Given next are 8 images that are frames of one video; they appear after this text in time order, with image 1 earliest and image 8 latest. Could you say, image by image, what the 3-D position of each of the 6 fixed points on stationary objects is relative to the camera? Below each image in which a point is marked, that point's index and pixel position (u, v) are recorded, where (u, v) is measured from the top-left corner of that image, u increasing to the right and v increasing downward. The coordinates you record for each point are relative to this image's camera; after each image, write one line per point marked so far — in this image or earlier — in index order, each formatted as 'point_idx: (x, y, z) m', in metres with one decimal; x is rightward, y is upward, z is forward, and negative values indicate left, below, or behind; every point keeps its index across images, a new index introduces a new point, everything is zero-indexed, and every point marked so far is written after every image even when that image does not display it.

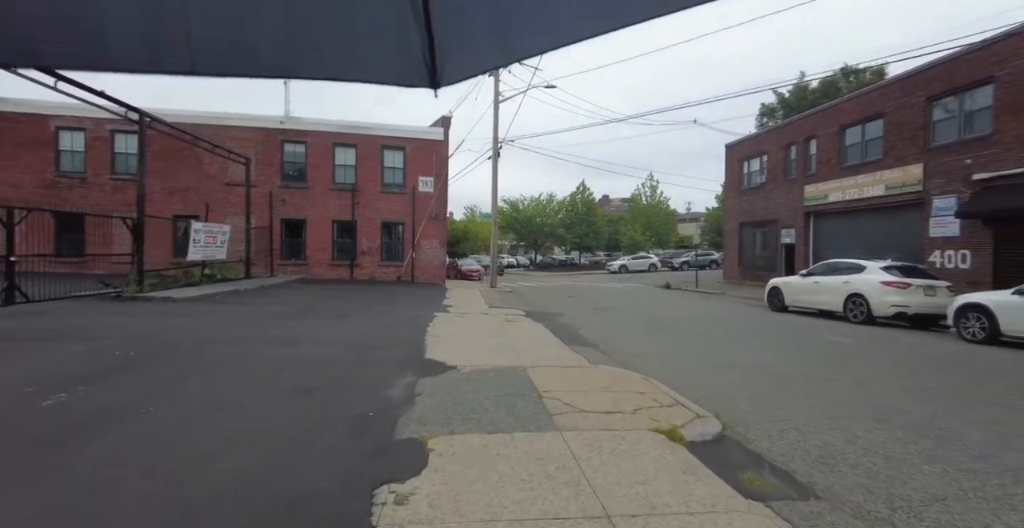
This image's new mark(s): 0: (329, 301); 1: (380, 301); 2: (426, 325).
0: (-6.0, -1.3, +15.5) m
1: (-4.5, -1.3, +16.3) m
2: (-2.0, -1.4, +11.0) m
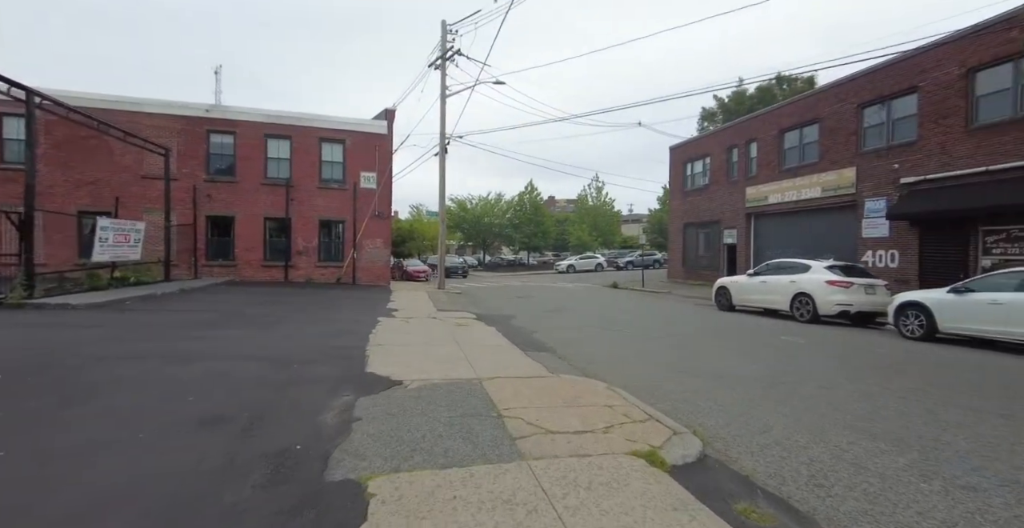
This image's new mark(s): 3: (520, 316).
0: (-7.5, -1.3, +14.0) m
1: (-6.2, -1.3, +15.1) m
2: (-3.0, -1.5, +10.0) m
3: (+0.3, -1.6, +14.3) m
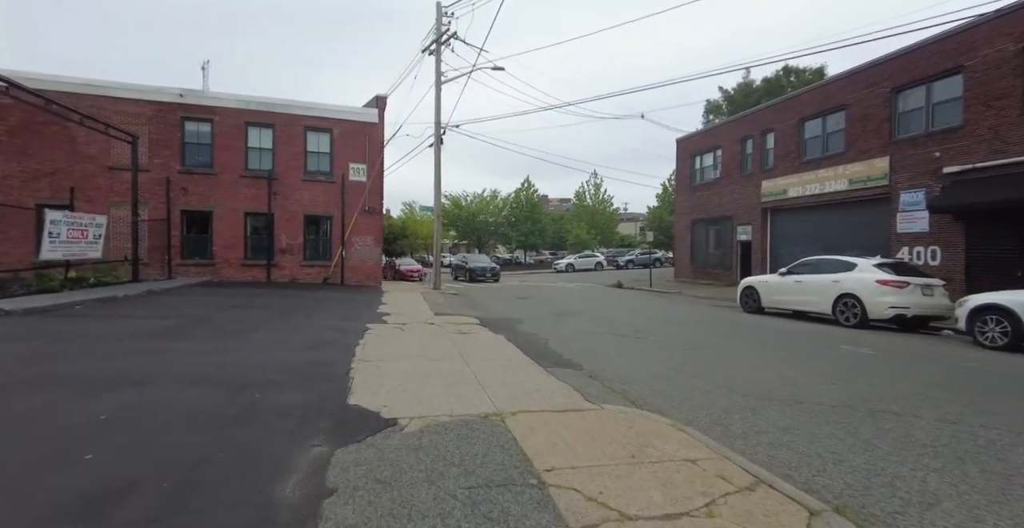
0: (-7.3, -1.3, +12.4) m
1: (-6.0, -1.3, +13.4) m
2: (-2.7, -1.4, +8.4) m
3: (+0.5, -1.6, +12.7) m
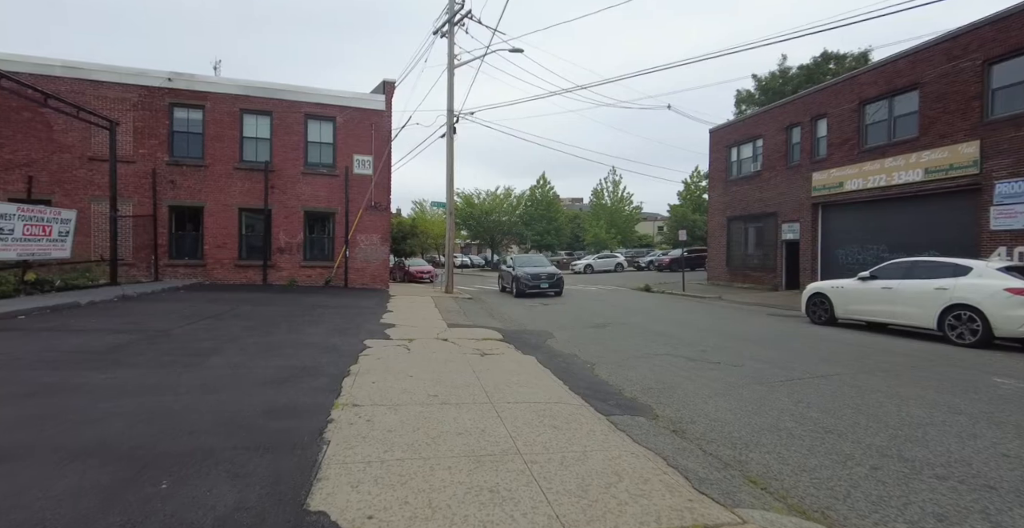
0: (-6.7, -1.3, +10.4) m
1: (-5.3, -1.3, +11.4) m
2: (-2.2, -1.5, +6.4) m
3: (+1.1, -1.6, +10.6) m
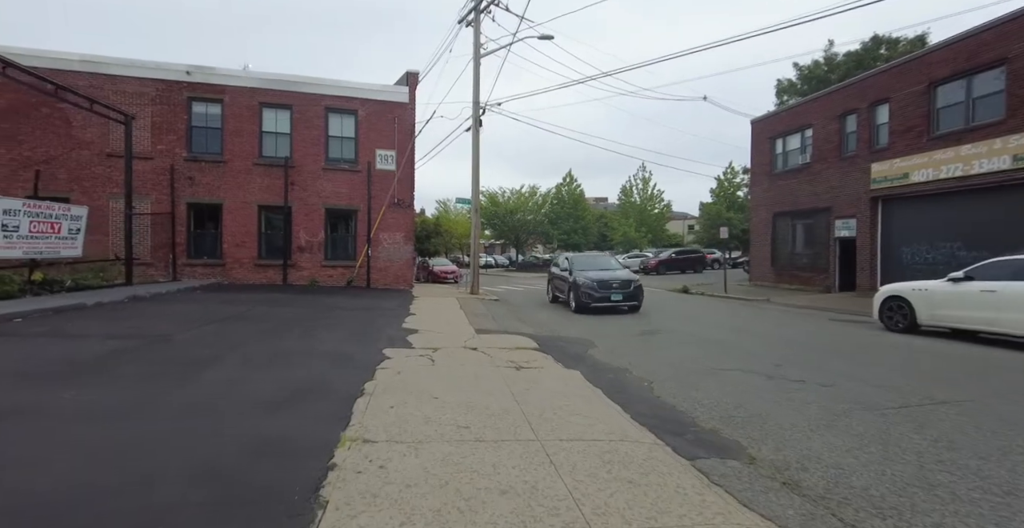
0: (-6.0, -1.3, +9.5) m
1: (-4.6, -1.3, +10.5) m
2: (-1.7, -1.4, +5.3) m
3: (+1.8, -1.6, +9.4) m
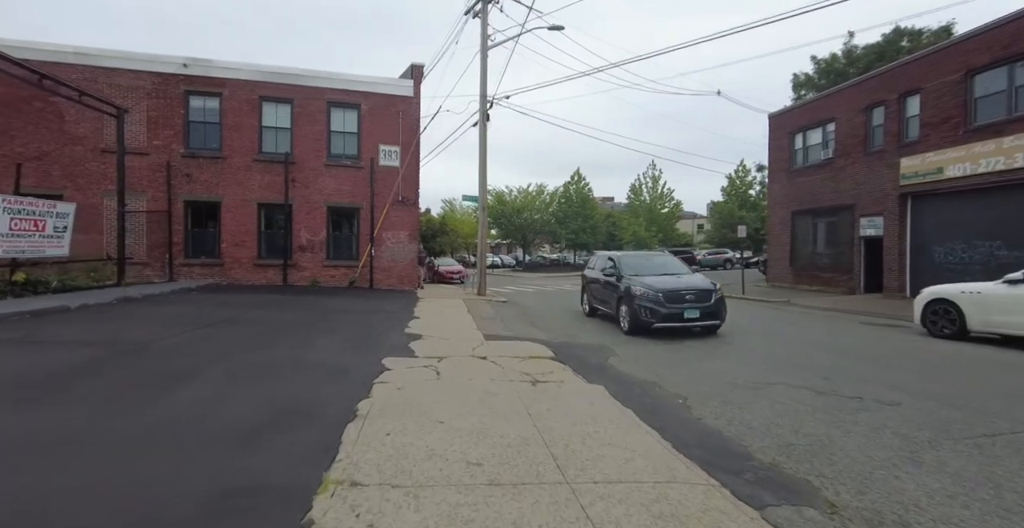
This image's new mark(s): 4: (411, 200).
0: (-5.7, -1.3, +8.8) m
1: (-4.3, -1.3, +9.8) m
2: (-1.5, -1.4, +4.5) m
3: (+2.0, -1.6, +8.6) m
4: (-4.1, +2.6, +19.0) m
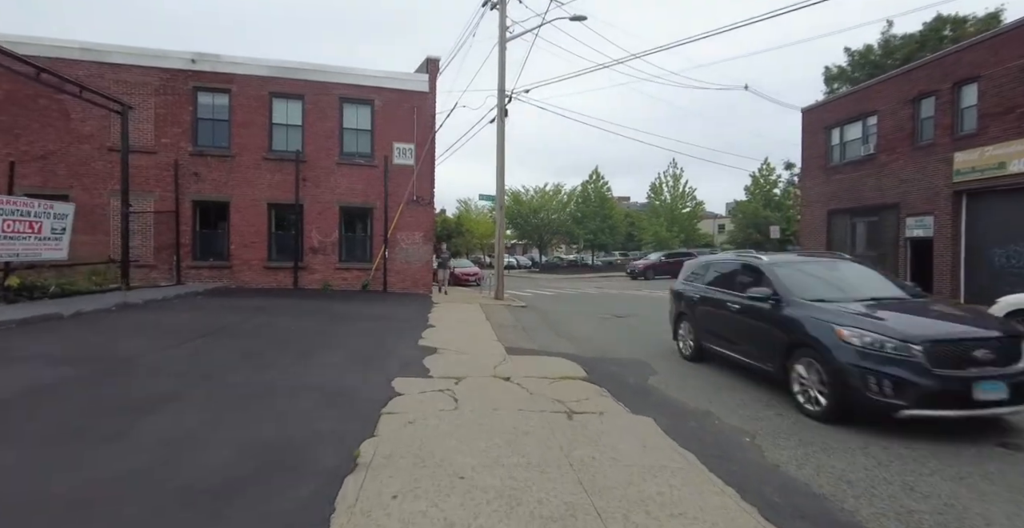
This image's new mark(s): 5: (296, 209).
0: (-5.3, -1.4, +8.1) m
1: (-3.9, -1.4, +9.0) m
2: (-1.2, -1.5, +3.7) m
3: (+2.5, -1.7, +7.6) m
4: (-3.3, +2.5, +18.2) m
5: (-7.9, +2.0, +17.4) m
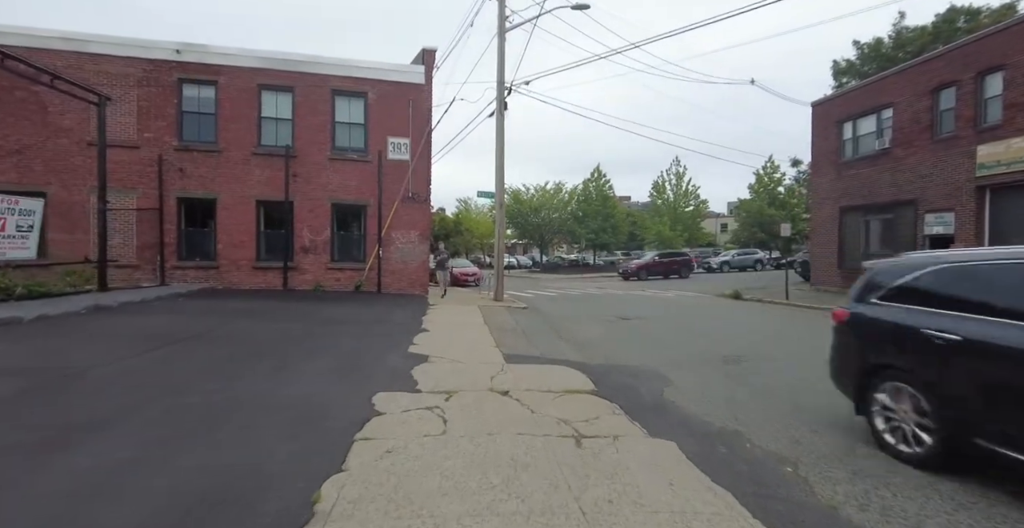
0: (-5.3, -1.3, +7.3) m
1: (-3.9, -1.4, +8.2) m
2: (-1.2, -1.5, +2.9) m
3: (+2.4, -1.7, +6.8) m
4: (-3.3, +2.5, +17.4) m
5: (-7.9, +2.0, +16.6) m
